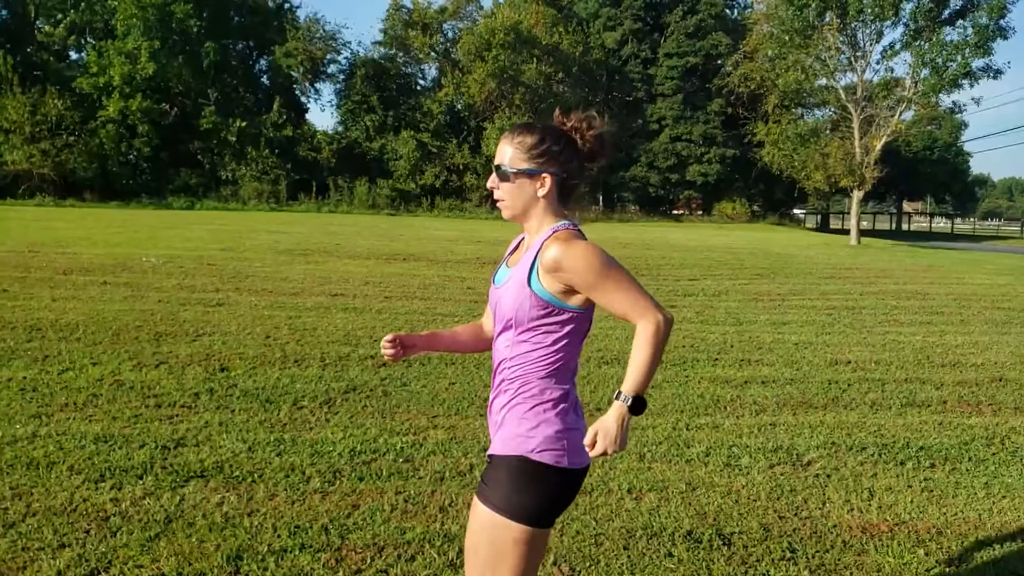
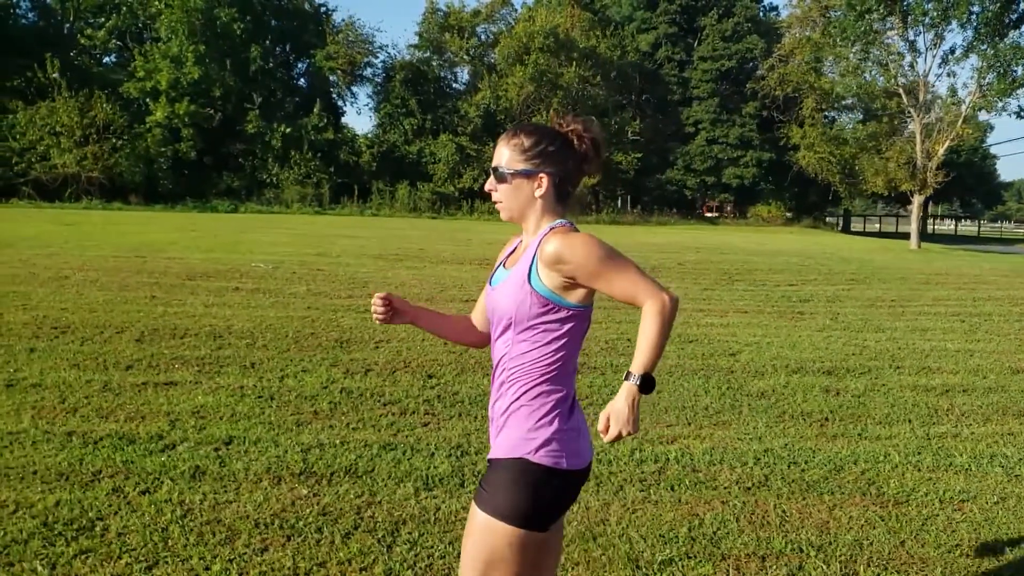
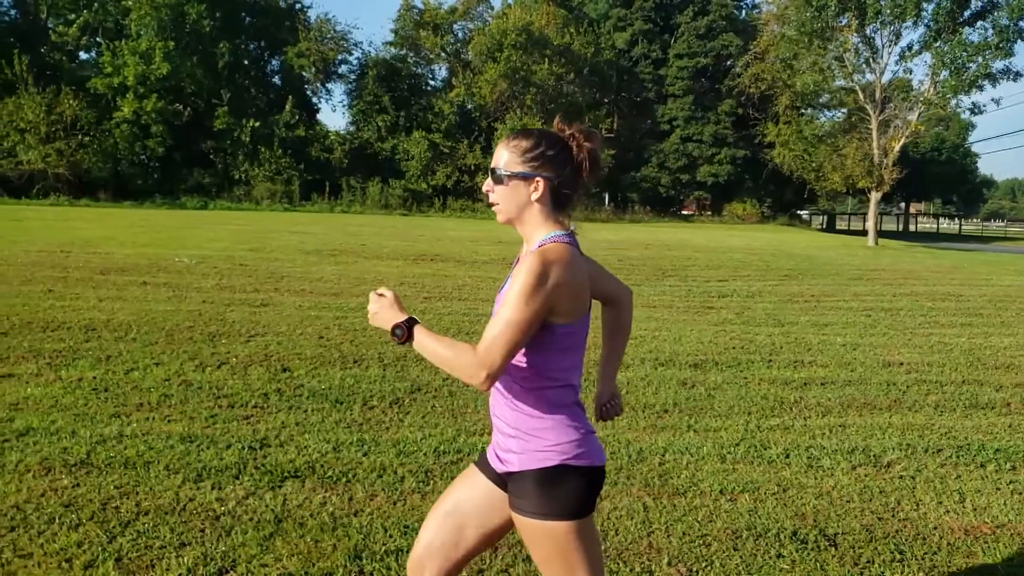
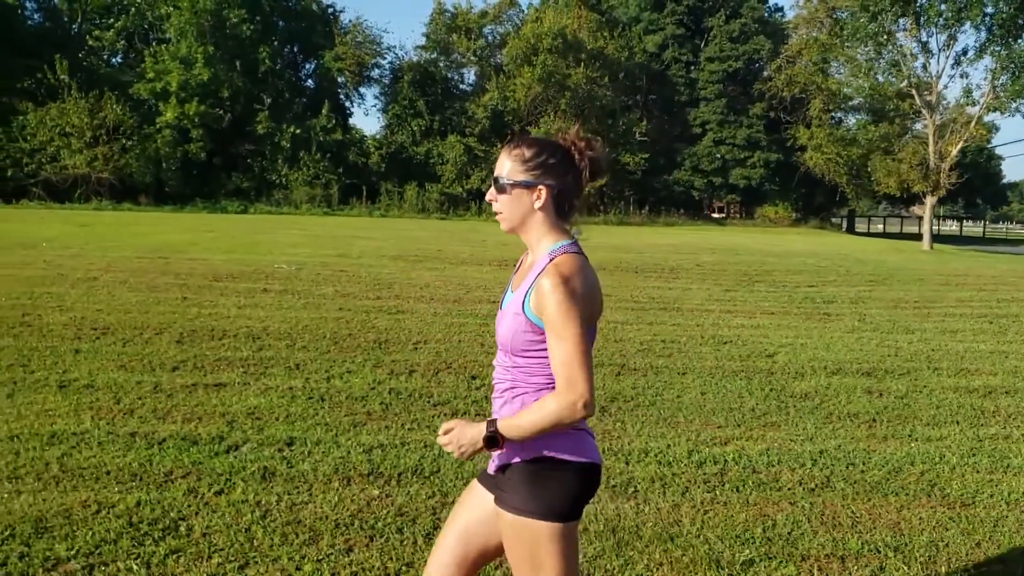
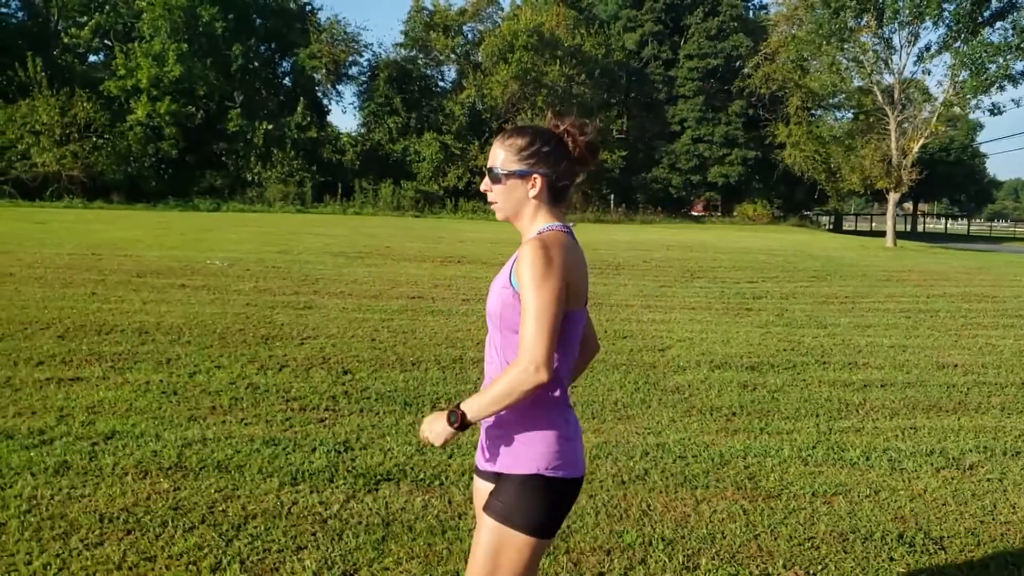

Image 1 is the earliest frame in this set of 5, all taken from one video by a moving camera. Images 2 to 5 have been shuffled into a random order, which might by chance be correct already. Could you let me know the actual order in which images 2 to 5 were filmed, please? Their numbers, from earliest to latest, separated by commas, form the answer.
3, 5, 2, 4
